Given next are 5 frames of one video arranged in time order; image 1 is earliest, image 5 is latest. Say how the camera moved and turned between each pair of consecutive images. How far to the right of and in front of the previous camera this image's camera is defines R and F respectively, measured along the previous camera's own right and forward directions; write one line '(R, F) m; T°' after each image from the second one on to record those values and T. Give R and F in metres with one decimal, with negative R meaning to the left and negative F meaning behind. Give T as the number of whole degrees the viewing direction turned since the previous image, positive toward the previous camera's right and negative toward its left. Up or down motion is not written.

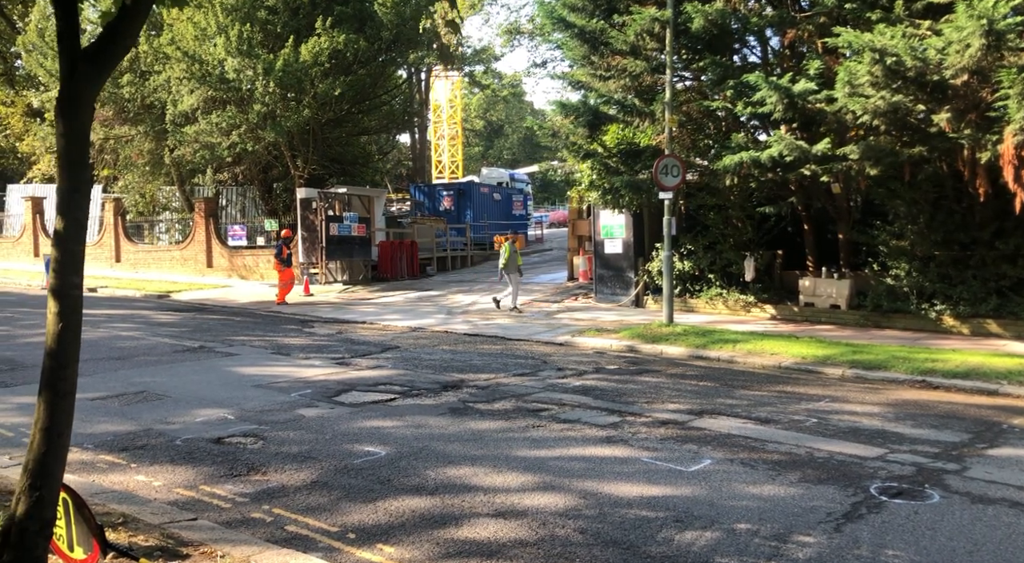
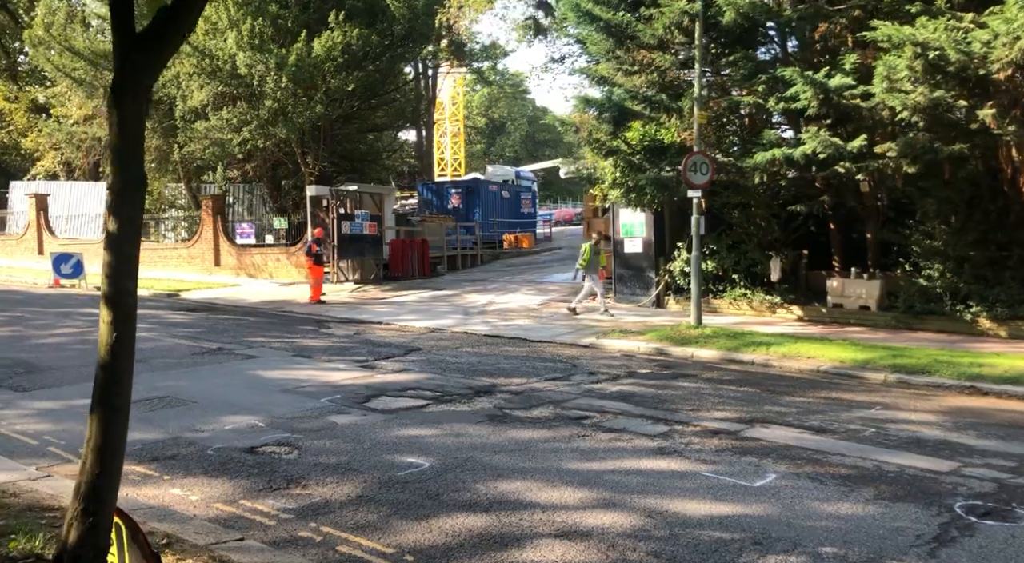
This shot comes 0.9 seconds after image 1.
(-0.4, +0.4) m; 0°
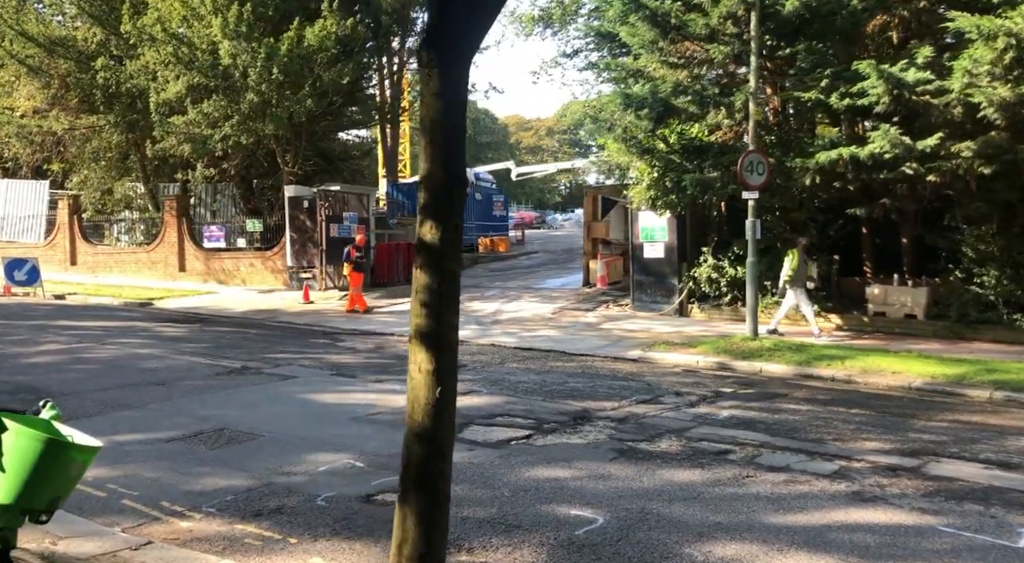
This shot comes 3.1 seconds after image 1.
(-1.7, +1.4) m; +4°
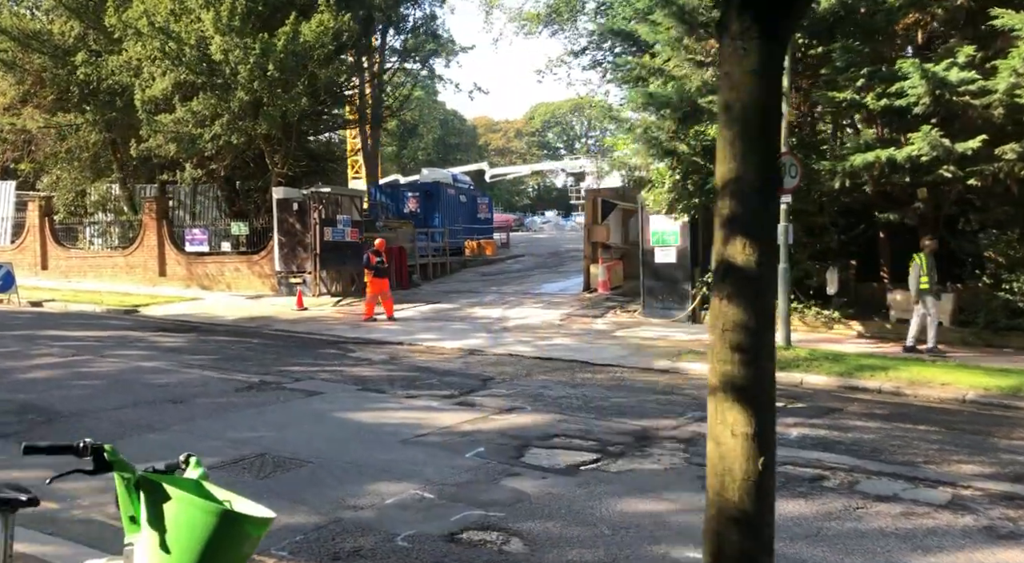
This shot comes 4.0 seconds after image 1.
(-0.9, +0.7) m; +2°
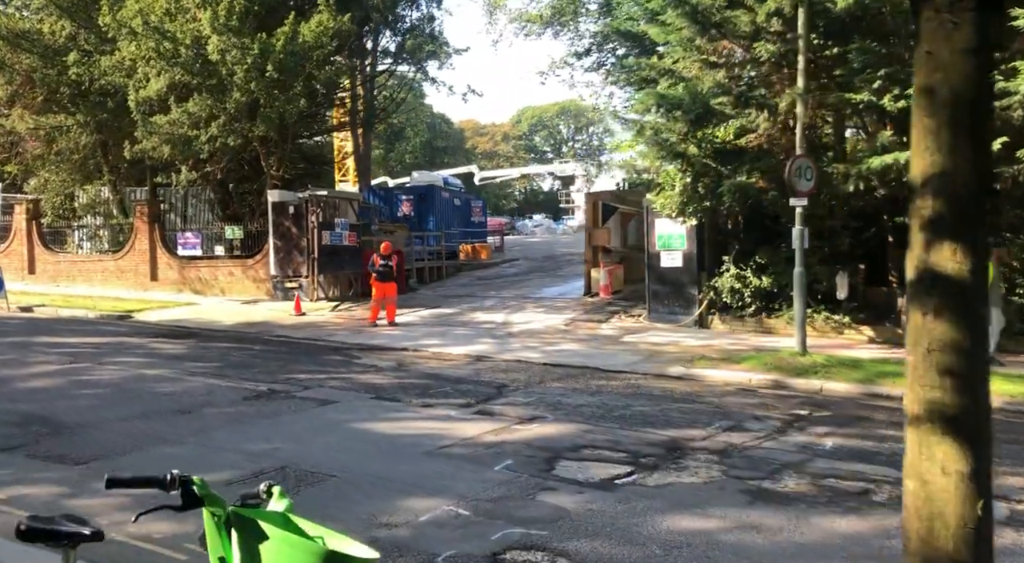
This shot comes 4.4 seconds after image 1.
(-0.4, +0.3) m; +1°
